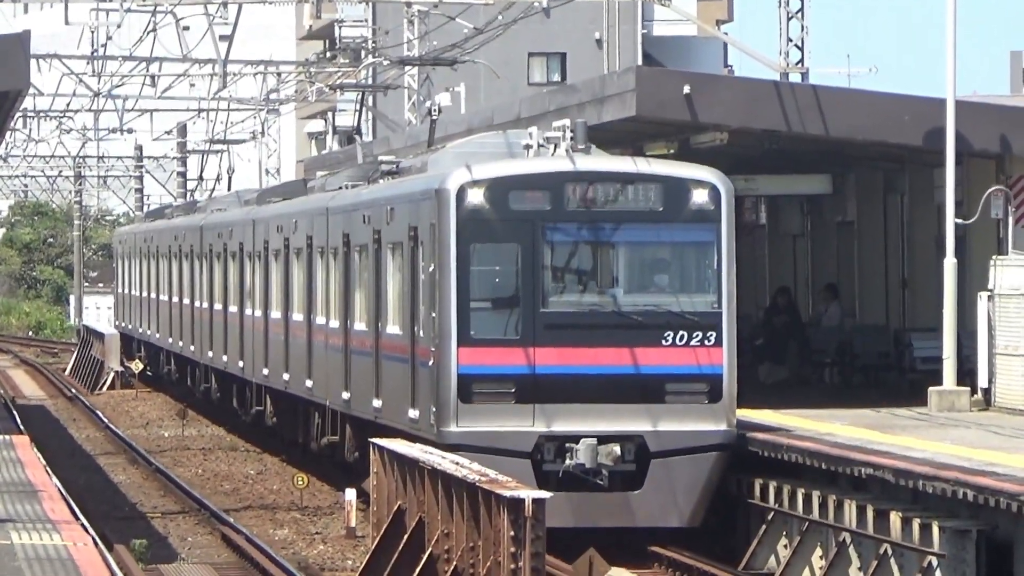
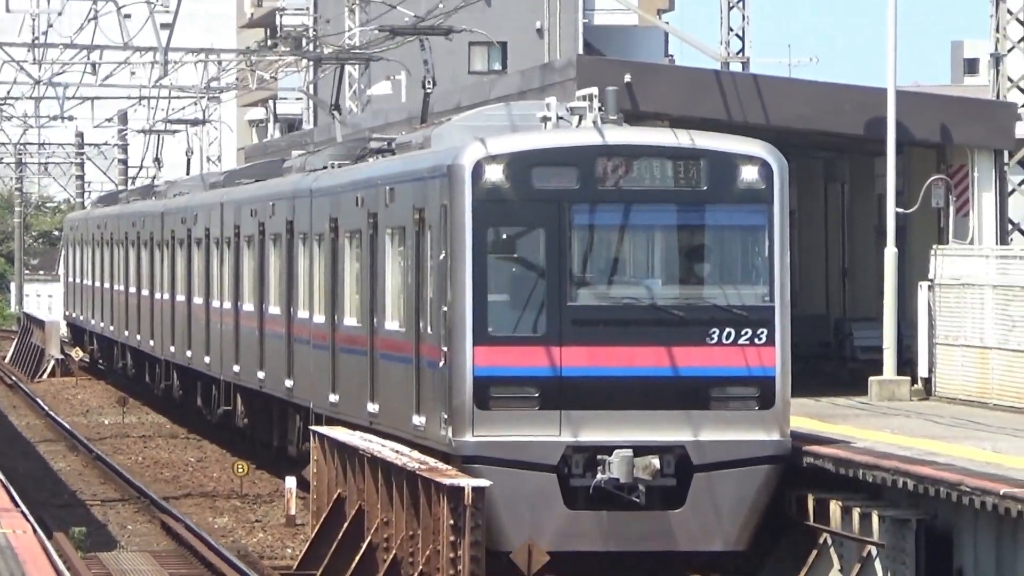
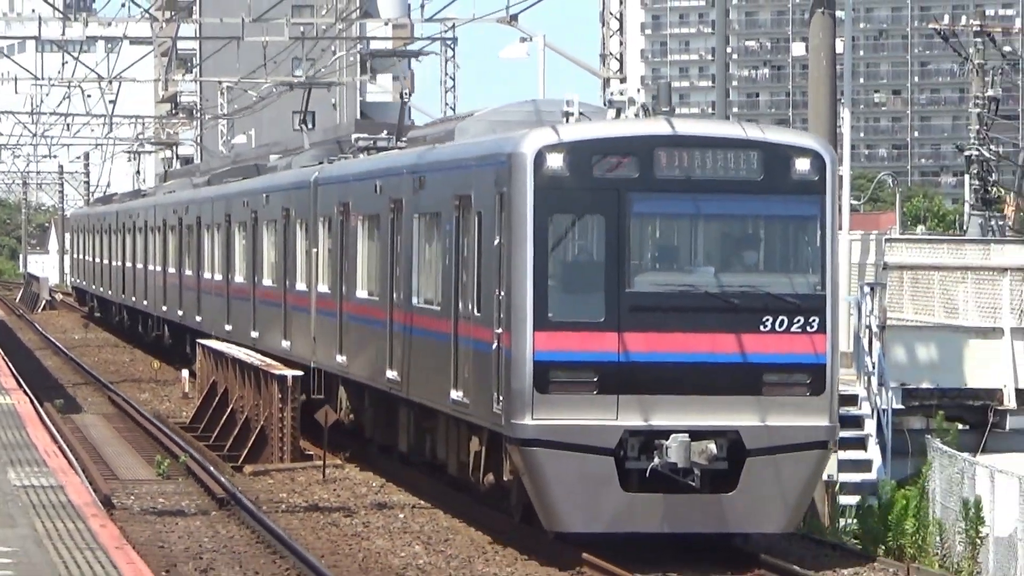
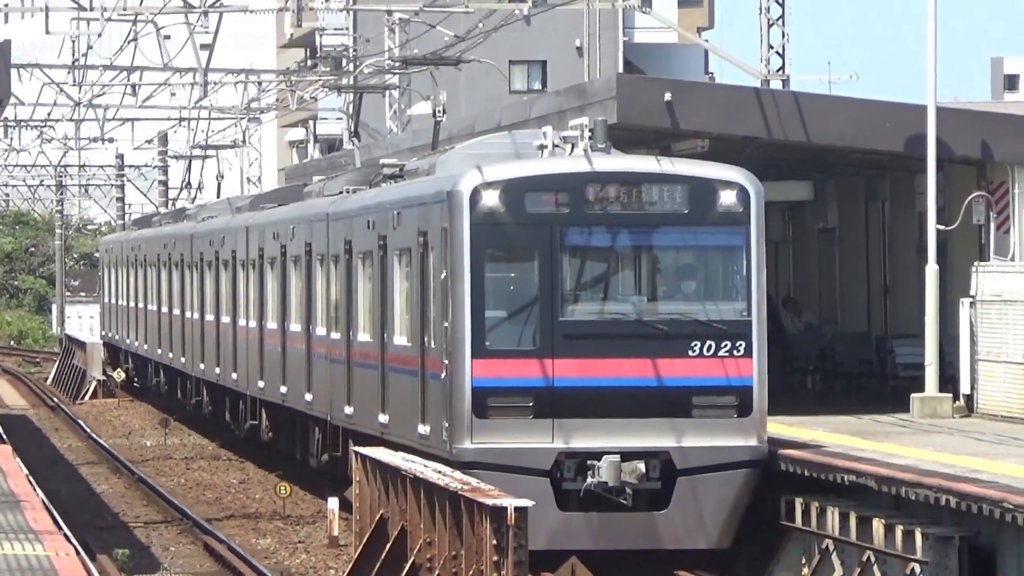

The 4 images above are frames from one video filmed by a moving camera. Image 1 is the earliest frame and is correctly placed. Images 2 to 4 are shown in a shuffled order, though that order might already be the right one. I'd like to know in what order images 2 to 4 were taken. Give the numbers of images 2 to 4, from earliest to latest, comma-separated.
4, 2, 3
